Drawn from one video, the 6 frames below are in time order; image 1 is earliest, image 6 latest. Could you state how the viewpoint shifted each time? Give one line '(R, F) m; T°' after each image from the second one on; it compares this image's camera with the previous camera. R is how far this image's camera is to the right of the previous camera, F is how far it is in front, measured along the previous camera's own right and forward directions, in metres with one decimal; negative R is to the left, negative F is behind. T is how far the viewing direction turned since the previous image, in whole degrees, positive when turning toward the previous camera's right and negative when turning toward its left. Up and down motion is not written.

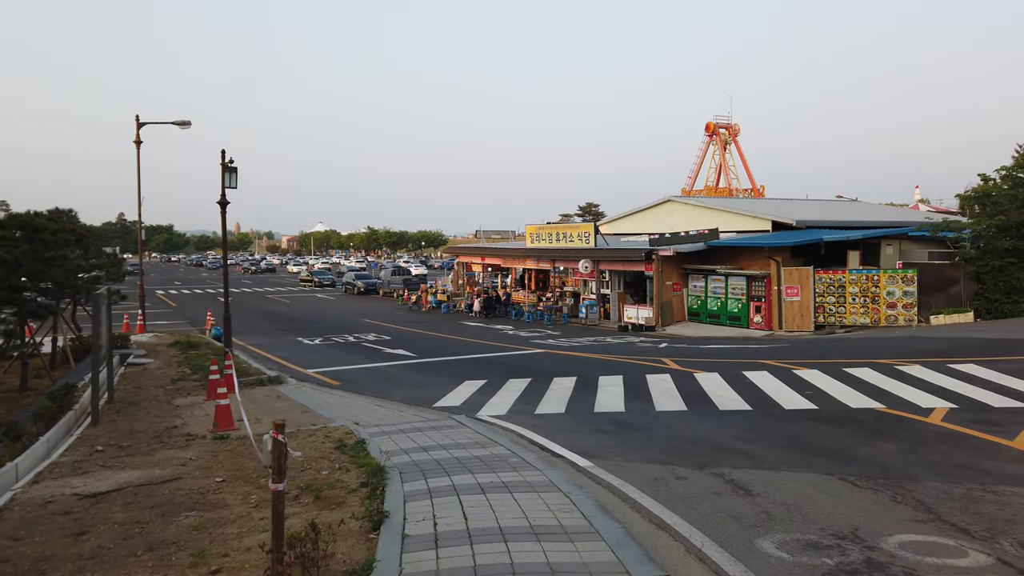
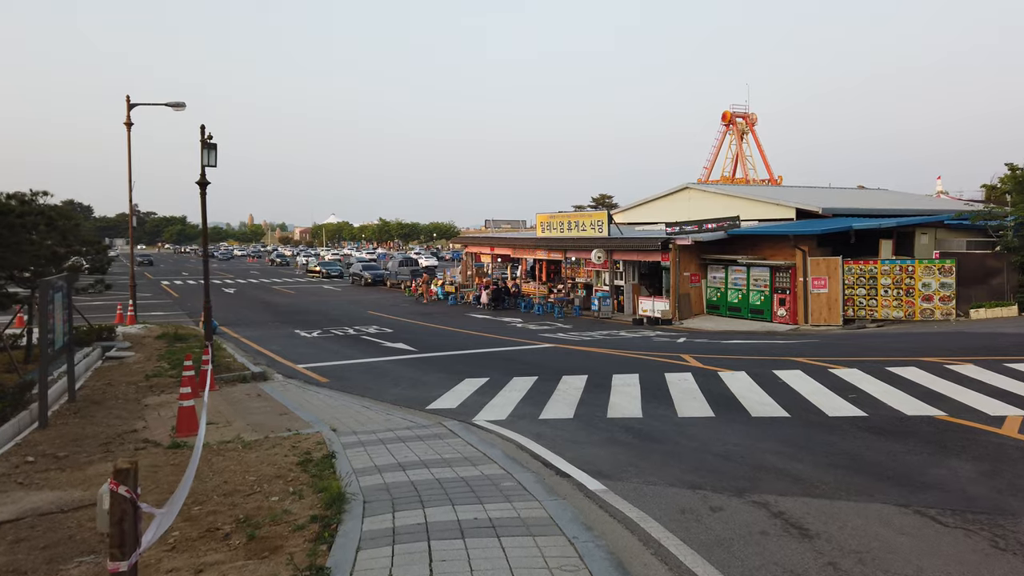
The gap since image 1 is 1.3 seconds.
(+0.2, +1.5) m; -1°
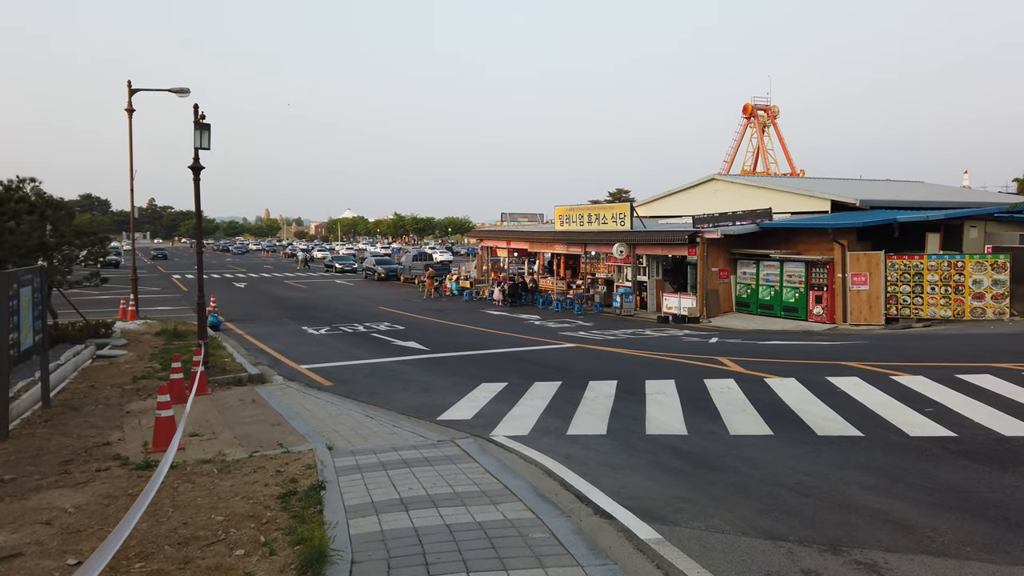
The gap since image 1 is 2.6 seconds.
(-0.1, +1.5) m; -1°
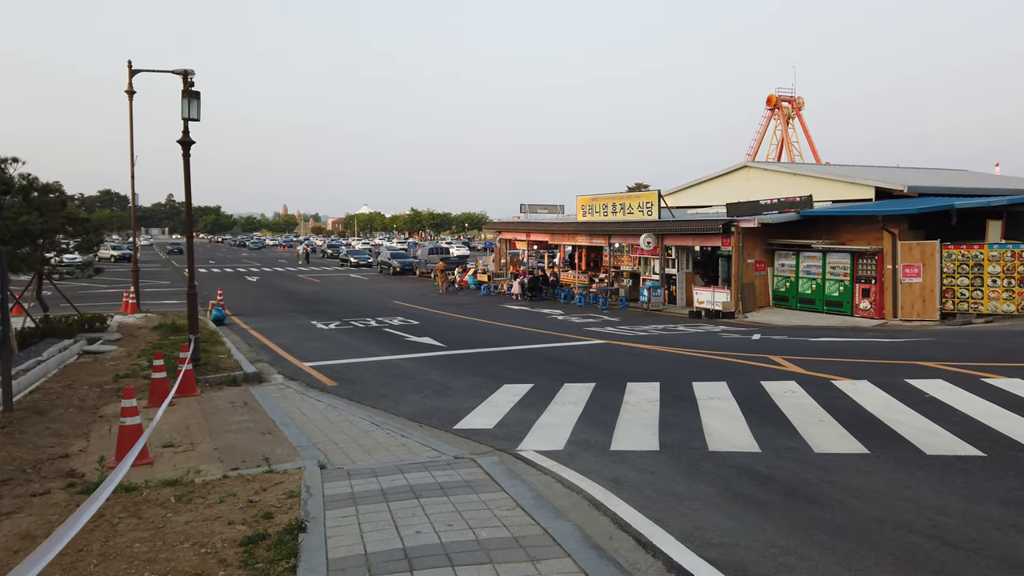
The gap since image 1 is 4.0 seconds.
(-0.2, +1.7) m; -1°
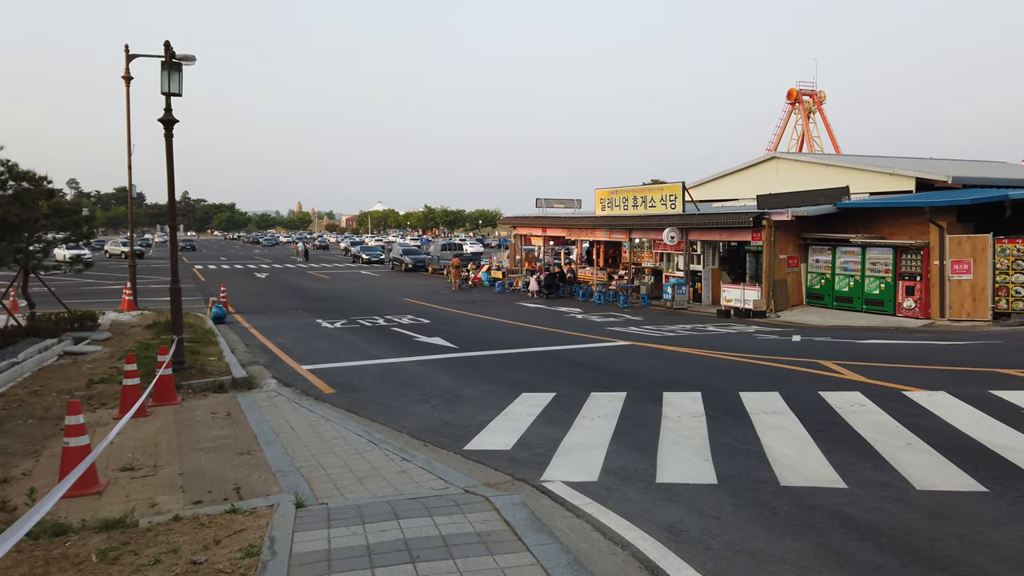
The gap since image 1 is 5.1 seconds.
(-0.1, +1.5) m; -1°
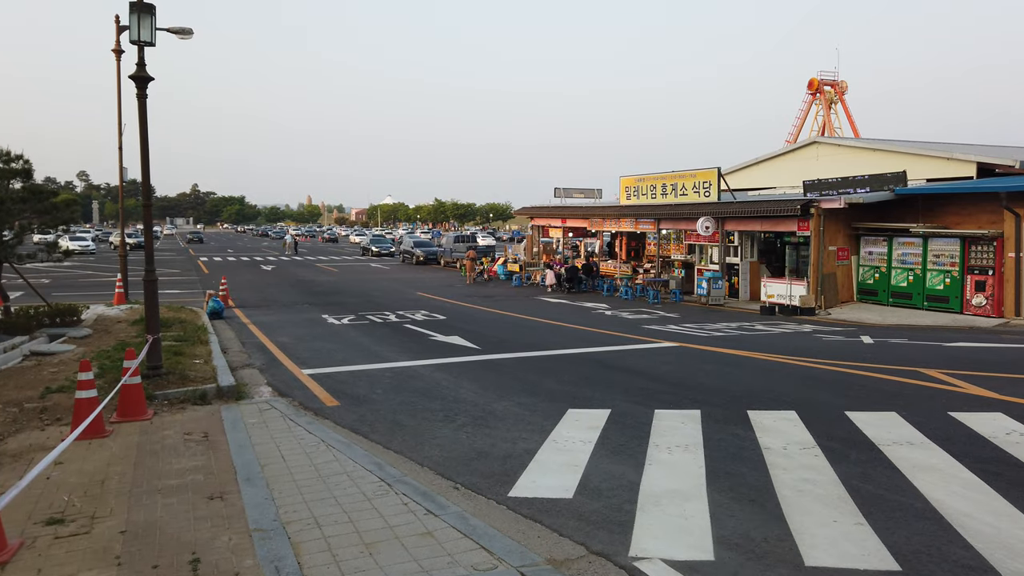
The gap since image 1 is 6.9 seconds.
(-0.4, +2.0) m; -1°
